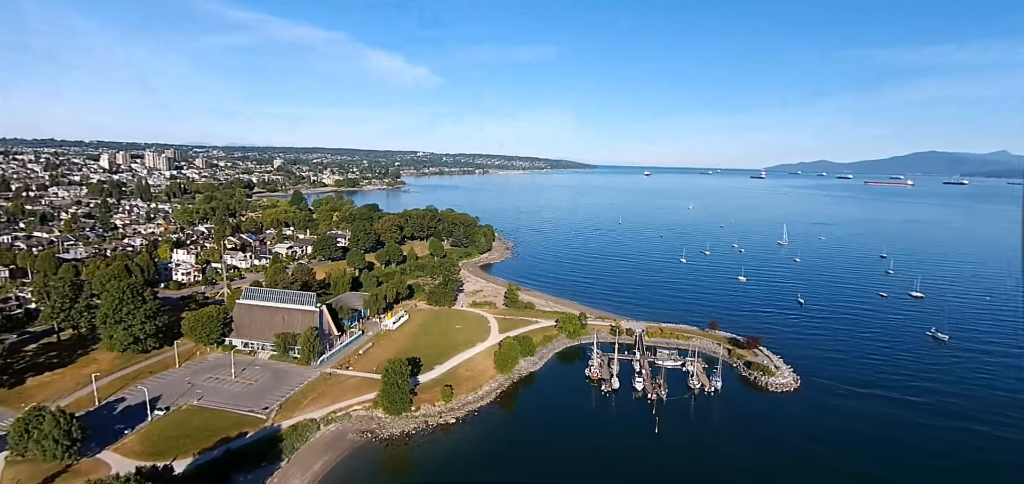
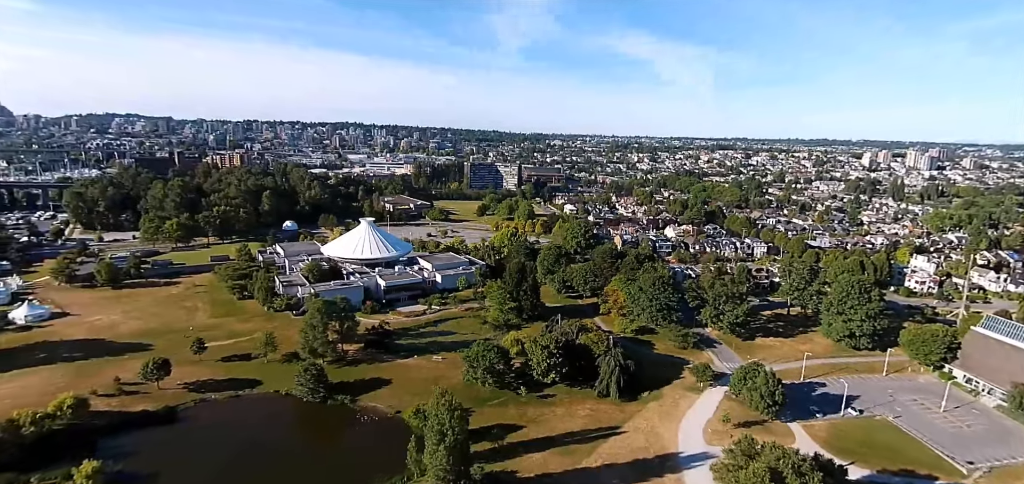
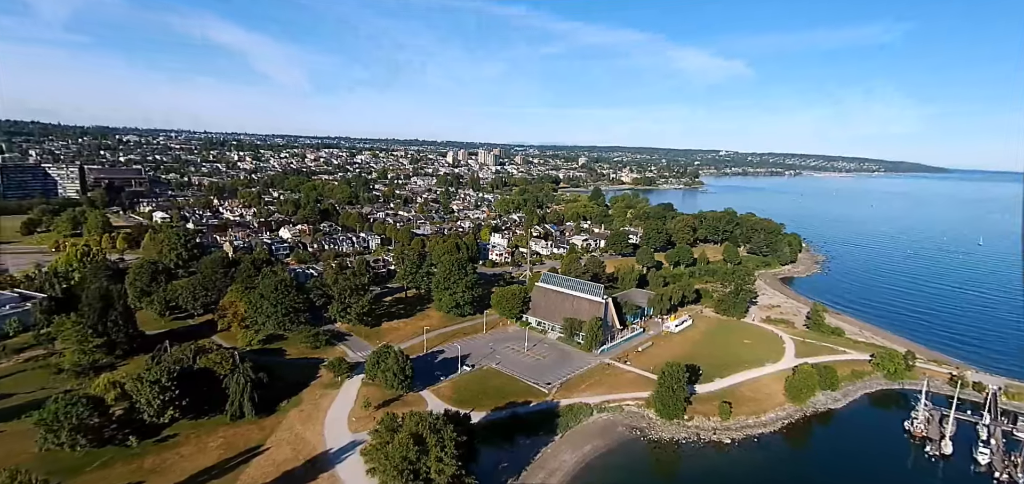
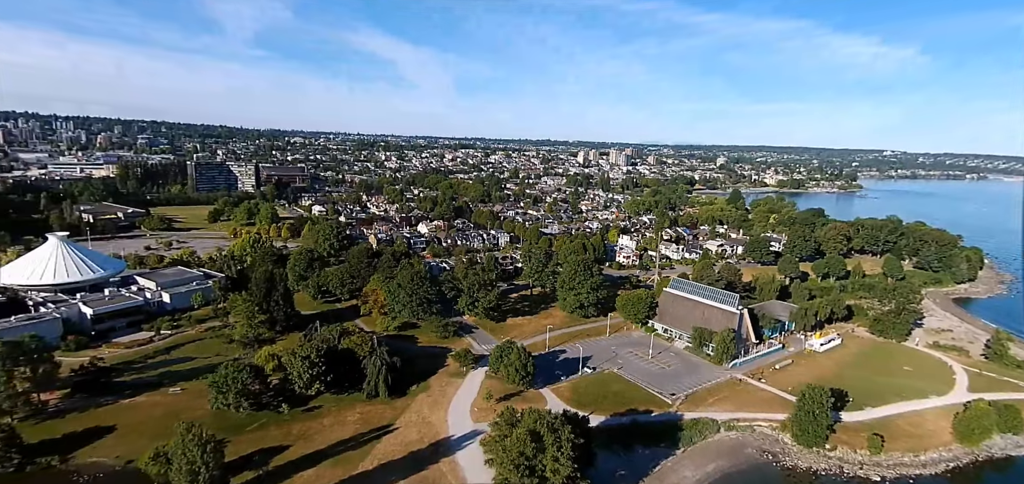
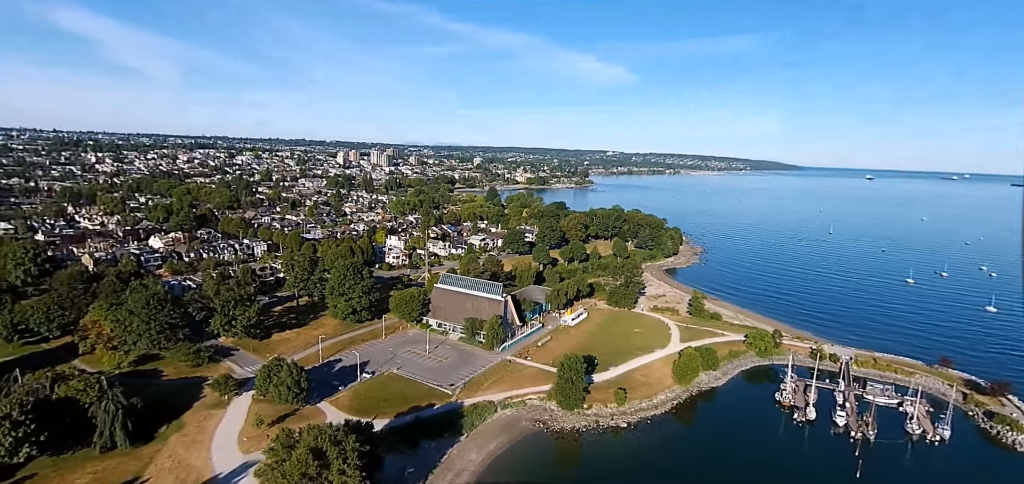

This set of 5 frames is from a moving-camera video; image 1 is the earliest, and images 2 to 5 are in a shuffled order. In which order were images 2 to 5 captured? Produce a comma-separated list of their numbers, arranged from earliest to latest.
5, 3, 4, 2
